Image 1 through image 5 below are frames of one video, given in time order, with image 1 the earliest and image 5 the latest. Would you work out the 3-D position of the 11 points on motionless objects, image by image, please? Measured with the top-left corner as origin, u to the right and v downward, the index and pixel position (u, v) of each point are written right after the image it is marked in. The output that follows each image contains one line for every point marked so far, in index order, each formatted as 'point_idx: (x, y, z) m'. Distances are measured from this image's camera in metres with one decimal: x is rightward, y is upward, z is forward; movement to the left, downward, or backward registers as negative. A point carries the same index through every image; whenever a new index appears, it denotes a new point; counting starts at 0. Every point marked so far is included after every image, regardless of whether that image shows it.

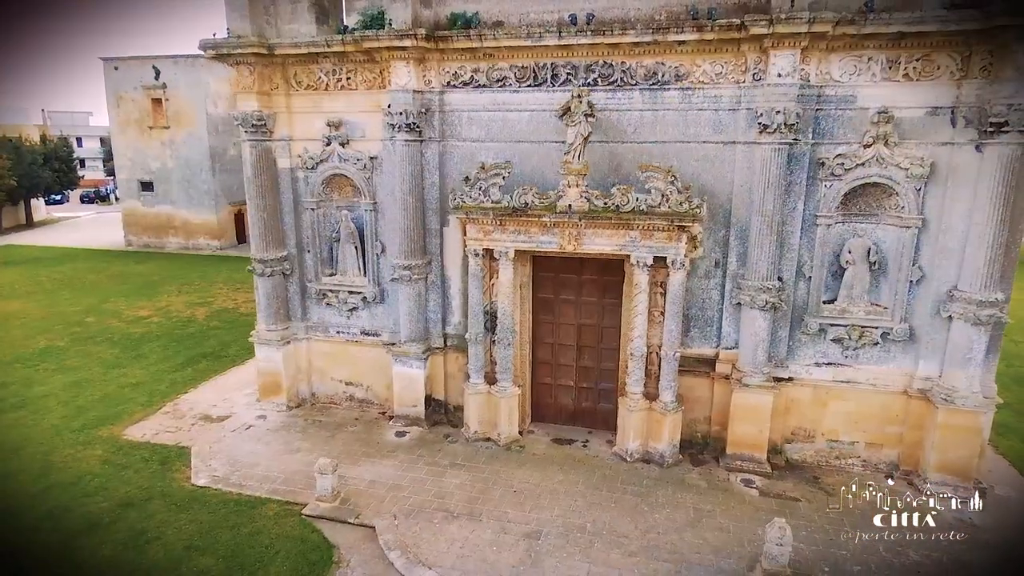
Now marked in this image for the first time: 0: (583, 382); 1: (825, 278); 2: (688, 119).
0: (+1.4, -1.8, +12.2) m
1: (+5.3, +0.2, +10.5) m
2: (+2.9, +2.8, +10.4) m
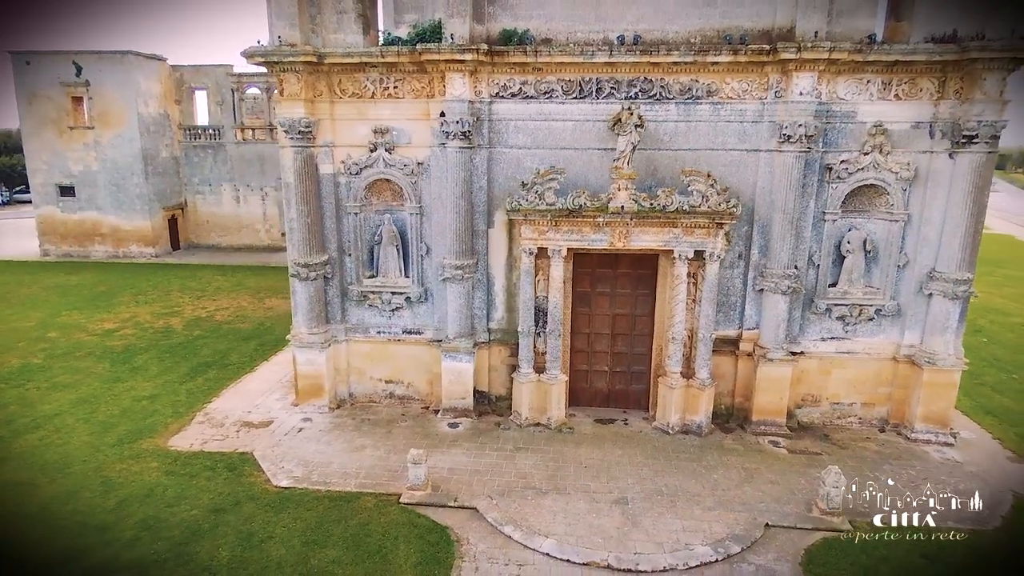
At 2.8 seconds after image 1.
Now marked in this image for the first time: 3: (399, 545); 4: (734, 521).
0: (+2.2, -1.7, +13.4) m
1: (+6.3, +0.5, +12.4) m
2: (+3.9, +3.0, +11.9) m
3: (-1.7, -3.7, +9.1) m
4: (+3.4, -3.6, +9.7) m
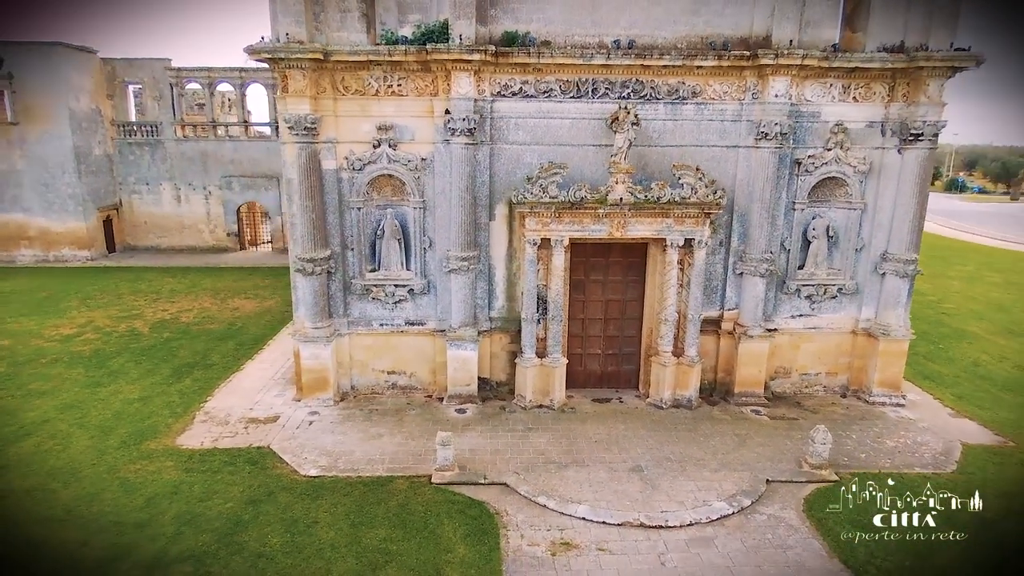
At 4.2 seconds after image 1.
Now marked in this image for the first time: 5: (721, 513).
0: (+2.2, -1.4, +14.3) m
1: (+6.3, +0.9, +13.8) m
2: (+3.9, +3.3, +13.0) m
3: (-1.1, -3.5, +9.6) m
4: (+3.9, -3.3, +10.8) m
5: (+3.3, -3.5, +9.8) m
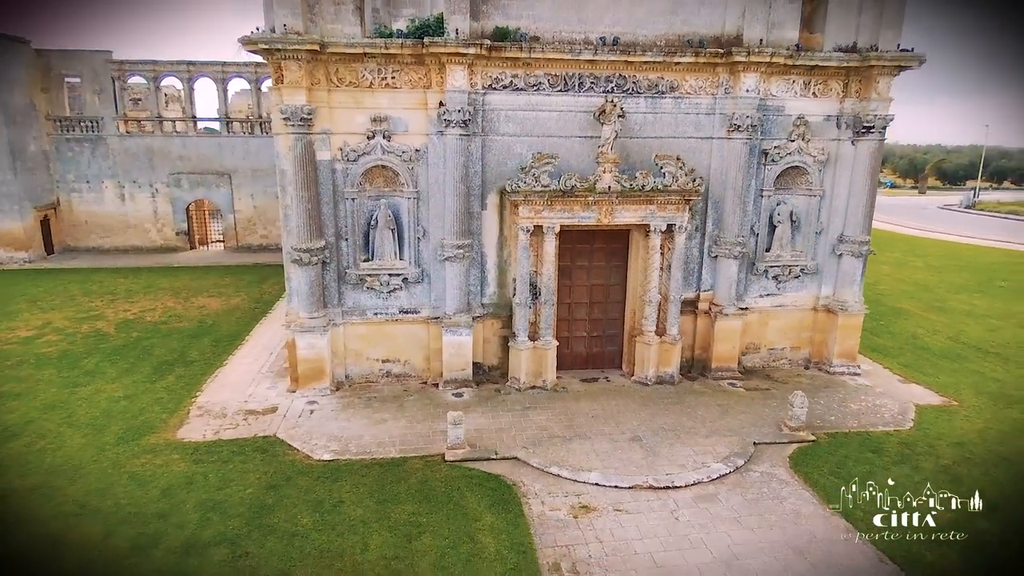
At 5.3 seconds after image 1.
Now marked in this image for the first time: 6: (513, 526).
0: (+2.0, -1.0, +15.1) m
1: (+6.0, +1.3, +14.9) m
2: (+3.7, +3.7, +13.9) m
3: (-0.8, -3.3, +10.0) m
4: (+4.1, -2.9, +11.7) m
5: (+3.5, -3.1, +10.6) m
6: (0.0, -3.5, +9.2) m
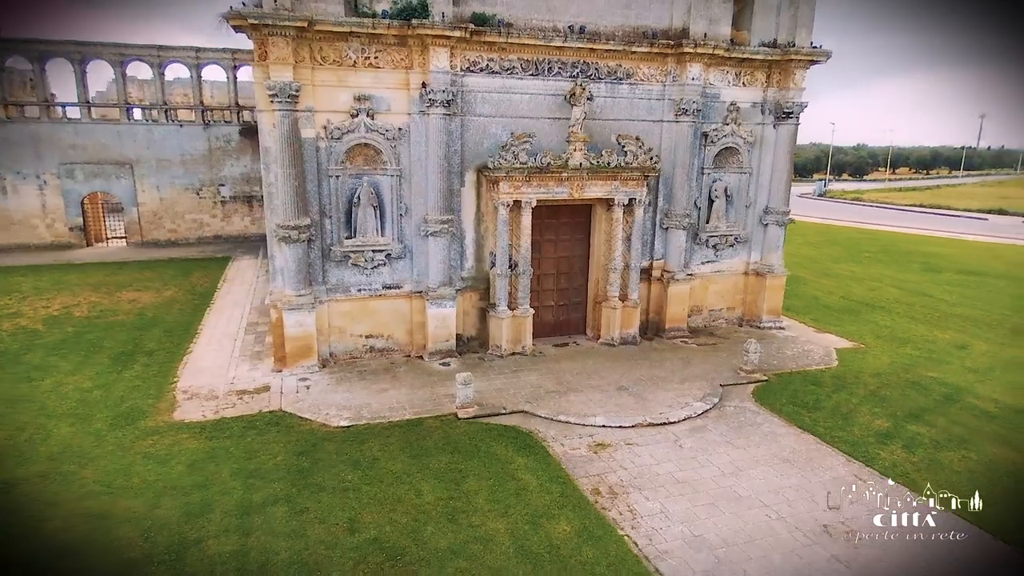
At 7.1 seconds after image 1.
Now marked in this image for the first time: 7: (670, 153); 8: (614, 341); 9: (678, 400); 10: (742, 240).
0: (+1.3, -0.3, +16.2) m
1: (+5.2, +2.2, +16.8) m
2: (+3.0, +4.5, +15.4) m
3: (-0.4, -2.7, +10.8) m
4: (+4.0, -2.1, +13.3) m
5: (+3.7, -2.3, +12.2) m
6: (+0.5, -2.8, +10.1) m
7: (+4.0, +3.4, +15.9) m
8: (+2.6, -1.3, +15.9) m
9: (+3.3, -2.2, +12.6) m
10: (+6.3, +1.3, +17.3) m
